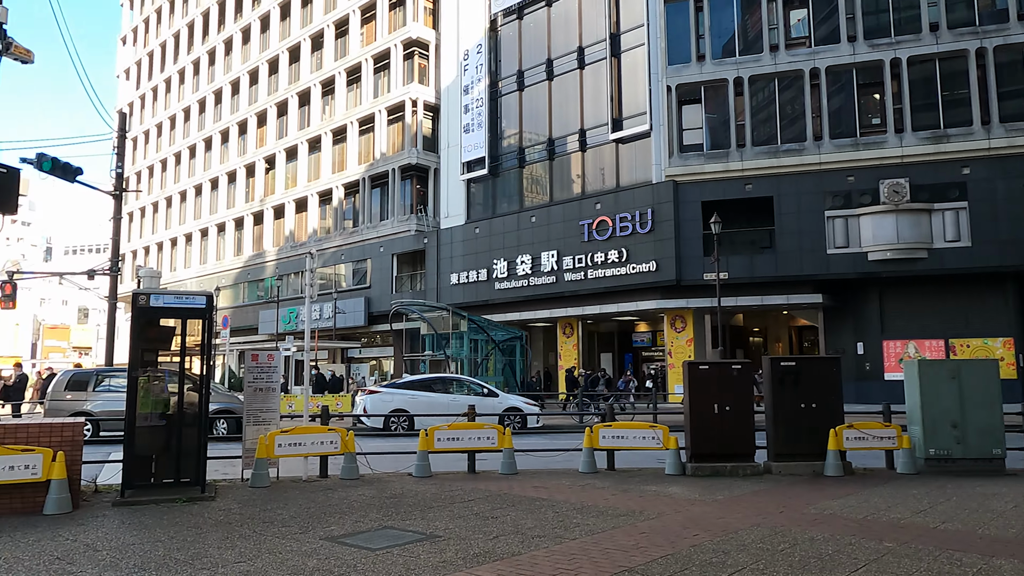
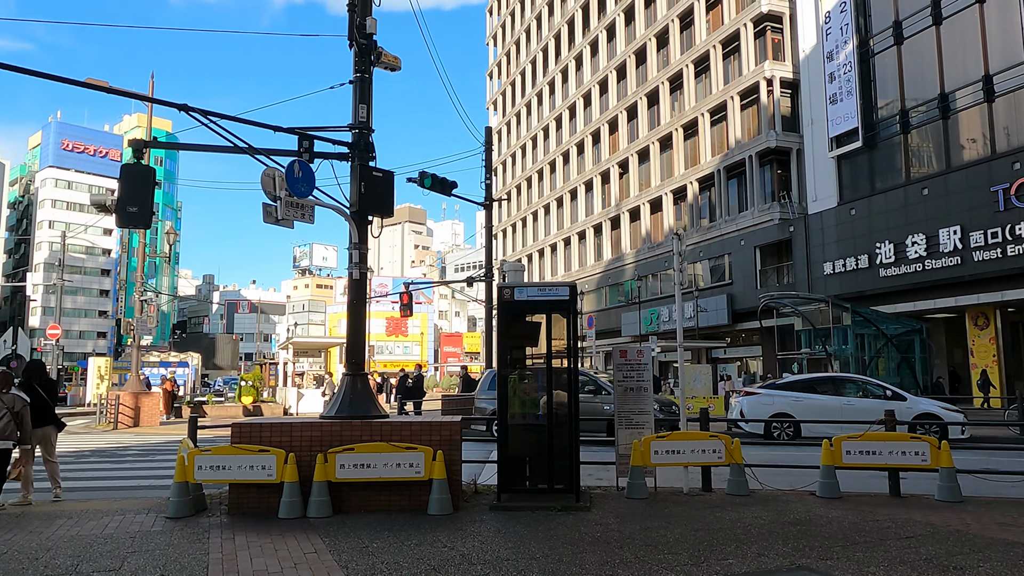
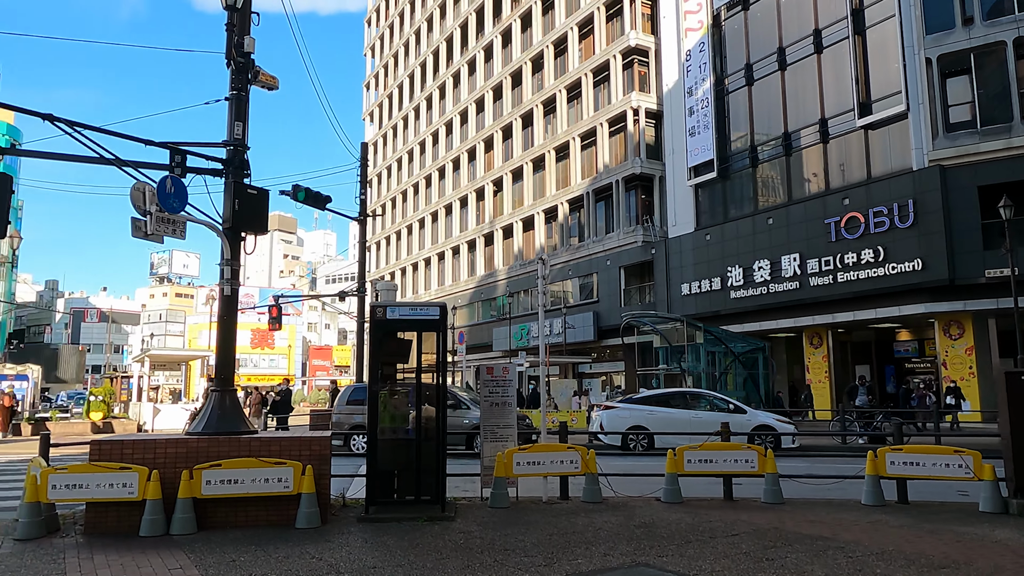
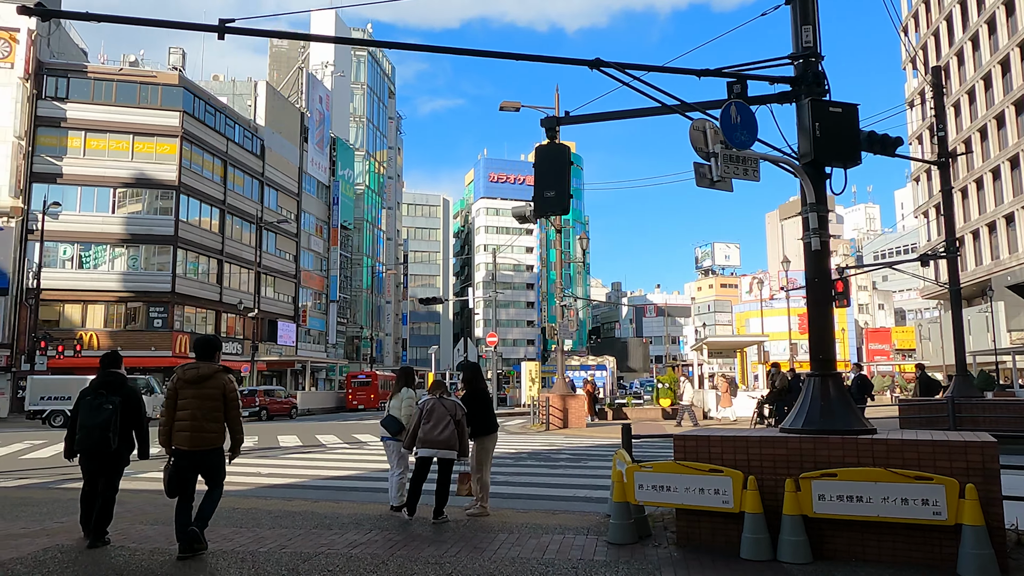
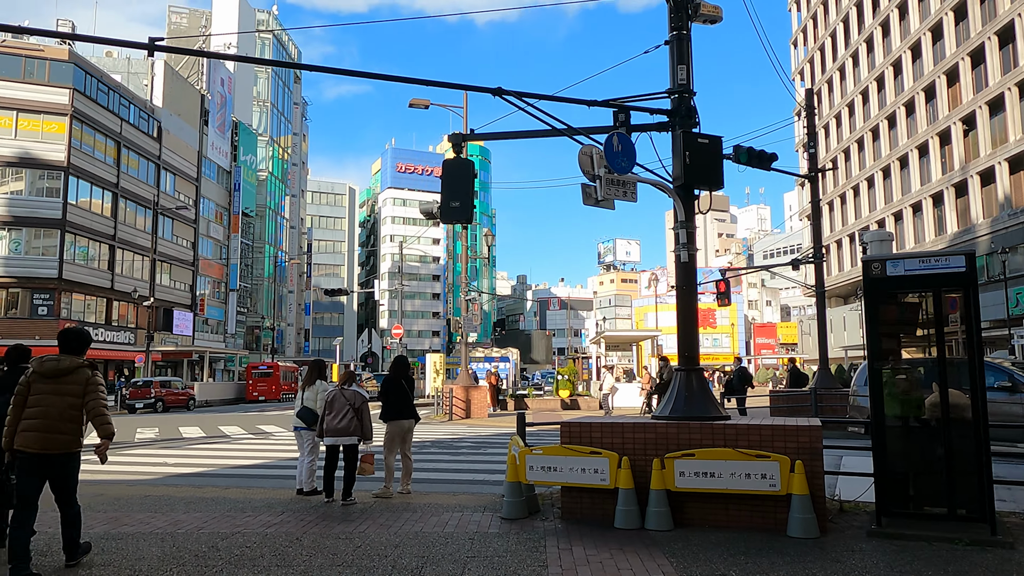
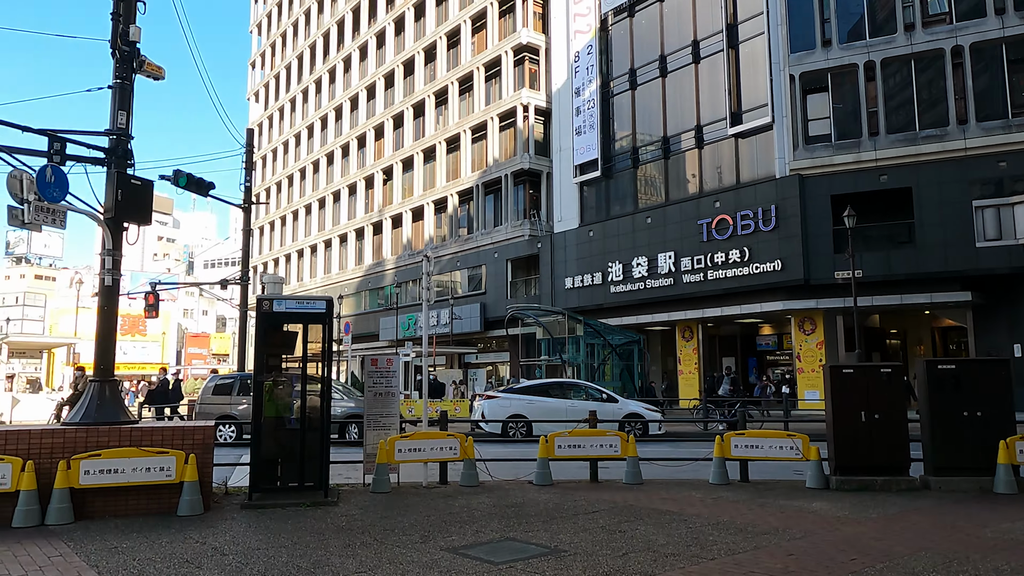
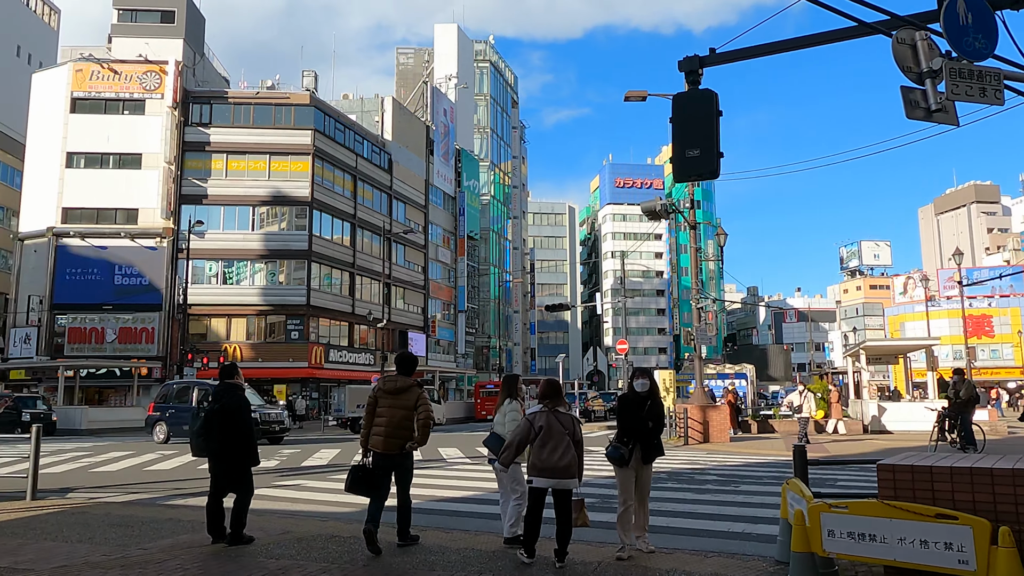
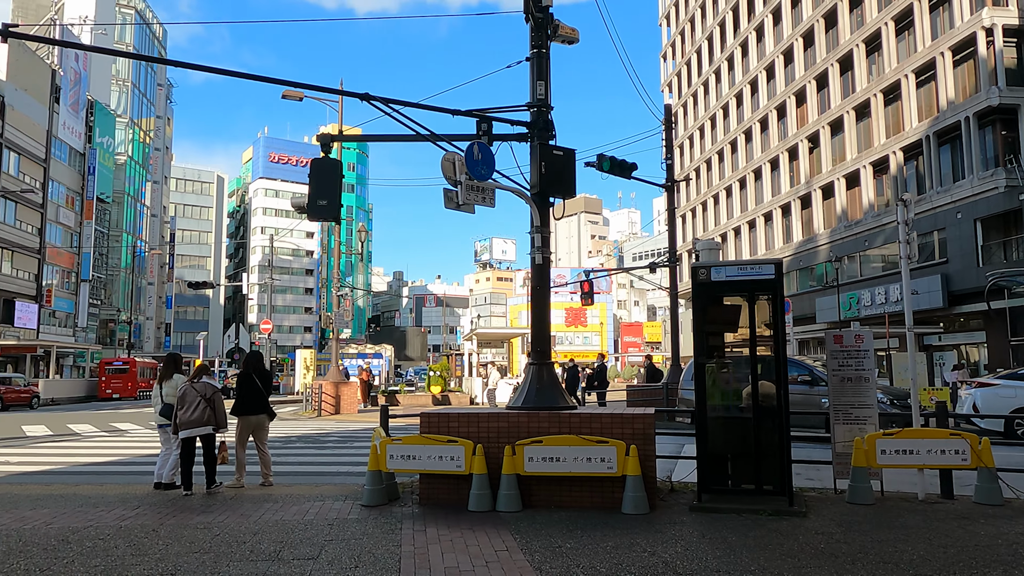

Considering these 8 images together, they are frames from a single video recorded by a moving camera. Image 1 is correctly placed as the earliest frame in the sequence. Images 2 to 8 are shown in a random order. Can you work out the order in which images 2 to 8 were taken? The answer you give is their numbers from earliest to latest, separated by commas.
6, 3, 2, 8, 5, 4, 7
